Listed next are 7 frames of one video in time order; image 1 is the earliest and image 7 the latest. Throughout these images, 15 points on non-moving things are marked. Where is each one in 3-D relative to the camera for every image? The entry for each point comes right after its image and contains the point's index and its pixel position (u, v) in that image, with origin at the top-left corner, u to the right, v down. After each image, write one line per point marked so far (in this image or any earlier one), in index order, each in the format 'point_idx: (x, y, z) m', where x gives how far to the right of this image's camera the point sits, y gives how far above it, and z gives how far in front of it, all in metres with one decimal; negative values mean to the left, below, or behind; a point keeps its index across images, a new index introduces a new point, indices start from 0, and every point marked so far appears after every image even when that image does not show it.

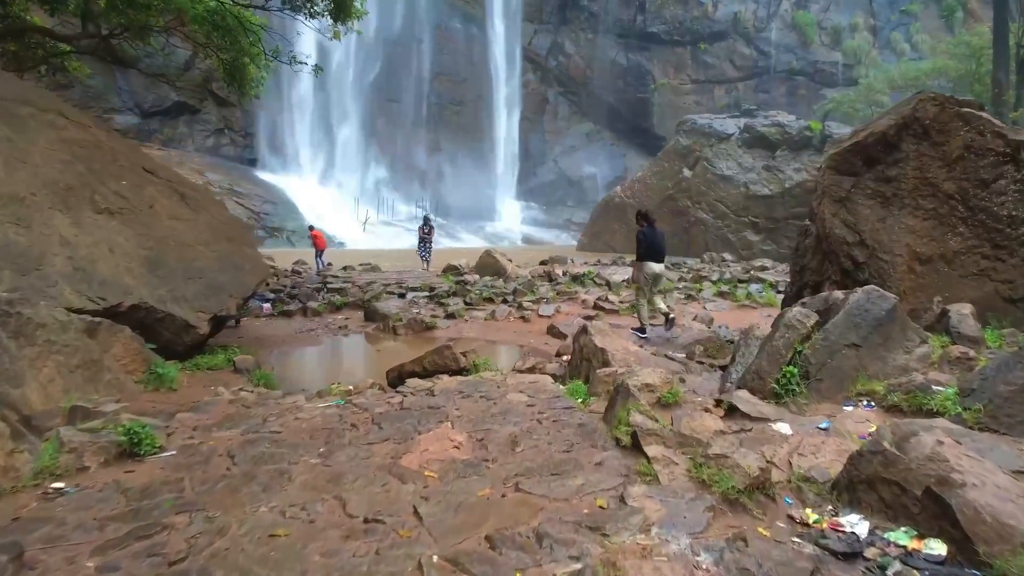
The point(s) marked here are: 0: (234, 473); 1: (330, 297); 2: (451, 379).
0: (-0.8, -0.5, +2.0) m
1: (-2.1, -0.1, +7.8) m
2: (-0.3, -0.4, +3.1) m
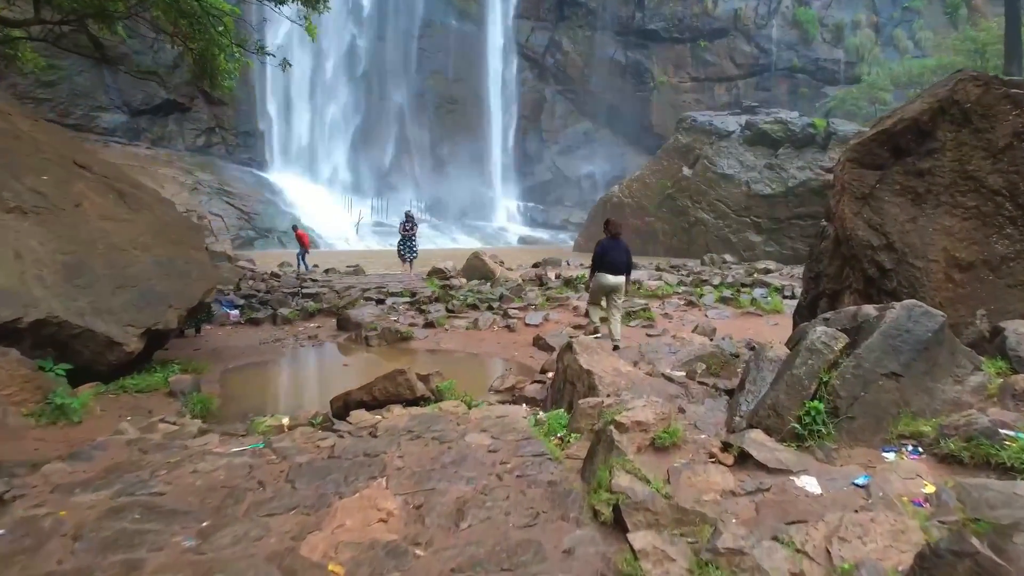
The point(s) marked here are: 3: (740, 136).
0: (-0.9, -0.6, +1.4) m
1: (-2.3, -0.2, +7.3) m
2: (-0.4, -0.5, +2.6) m
3: (+5.7, +3.8, +16.7) m
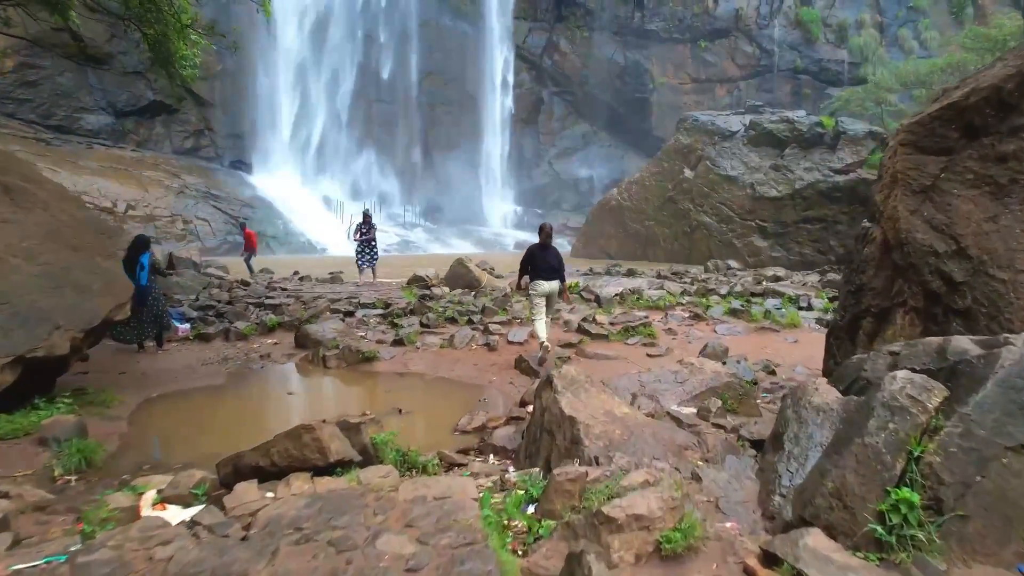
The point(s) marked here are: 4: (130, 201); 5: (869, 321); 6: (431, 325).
0: (-1.1, -0.7, +0.7) m
1: (-2.4, -0.3, +6.5) m
2: (-0.6, -0.6, +1.8) m
3: (+5.5, +3.6, +15.9) m
4: (-9.9, +2.4, +18.0) m
5: (+1.6, -0.1, +3.1) m
6: (-0.7, -0.3, +5.8) m
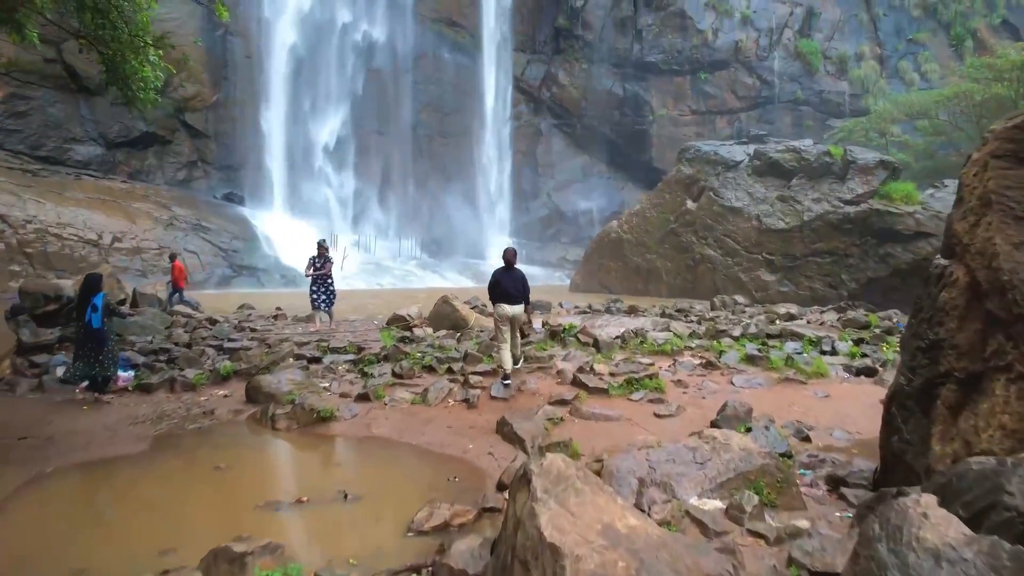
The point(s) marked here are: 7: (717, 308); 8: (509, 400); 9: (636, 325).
0: (-1.2, -0.7, -0.1) m
1: (-2.5, -0.6, +5.8) m
2: (-0.7, -0.7, +1.1) m
3: (+5.4, +2.8, +15.3) m
4: (-10.0, +1.4, +17.3) m
5: (+1.5, -0.3, +2.3) m
6: (-0.8, -0.7, +5.1) m
7: (+3.3, -0.3, +10.7) m
8: (0.0, -0.7, +4.4) m
9: (+1.4, -0.4, +7.5) m
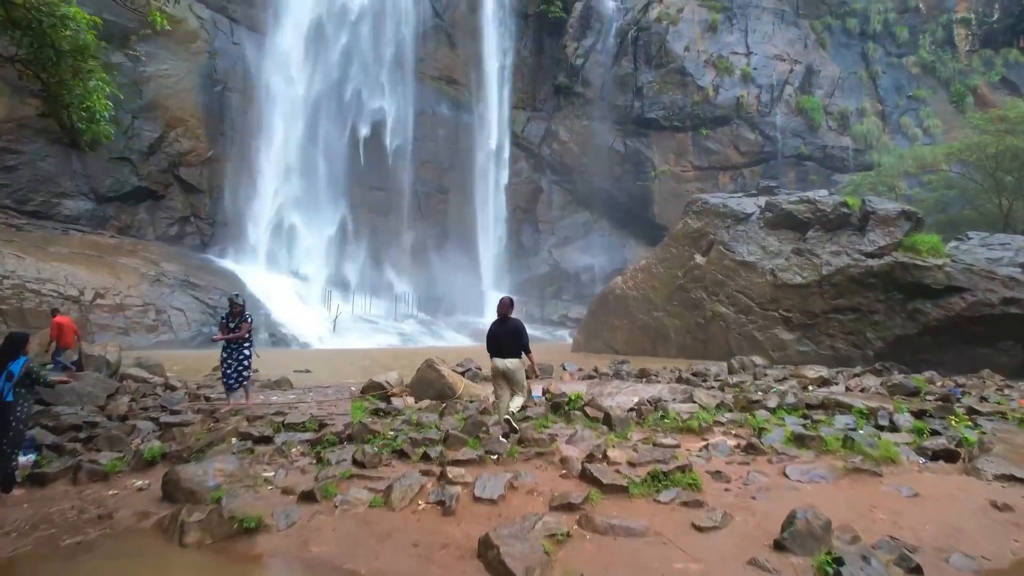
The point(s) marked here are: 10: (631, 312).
0: (-1.3, -0.7, -1.1) m
1: (-2.6, -1.1, +4.7) m
2: (-0.7, -0.7, 0.0) m
3: (+5.4, +1.5, +14.5) m
4: (-10.0, 0.0, +16.4) m
5: (+1.5, -0.5, +1.3) m
6: (-0.9, -1.0, +4.0) m
7: (+3.2, -1.2, +9.6) m
8: (-0.1, -1.1, +3.3) m
9: (+1.3, -1.0, +6.4) m
10: (+2.7, -0.6, +15.4) m
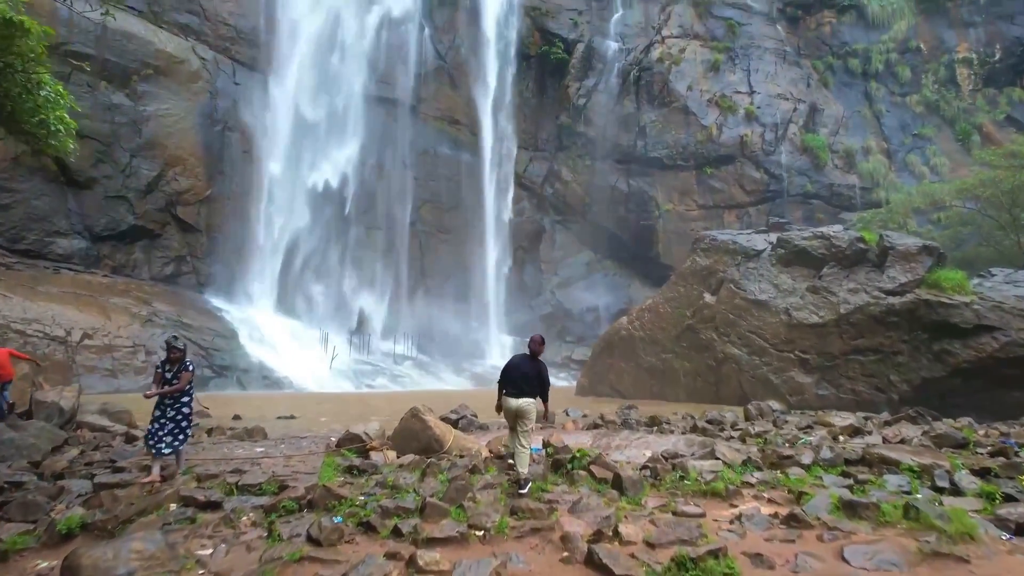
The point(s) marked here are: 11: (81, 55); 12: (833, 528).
0: (-1.3, -0.6, -1.8) m
1: (-2.6, -1.3, +4.0) m
2: (-0.8, -0.7, -0.7) m
3: (+5.4, +0.7, +13.9) m
4: (-10.0, -1.0, +15.8) m
5: (+1.4, -0.5, +0.6) m
6: (-0.9, -1.2, +3.3) m
7: (+3.2, -1.7, +8.8) m
8: (-0.1, -1.2, +2.6) m
9: (+1.3, -1.3, +5.7) m
10: (+2.7, -1.4, +14.6) m
11: (-12.3, +6.6, +19.4) m
12: (+1.6, -1.2, +3.4) m
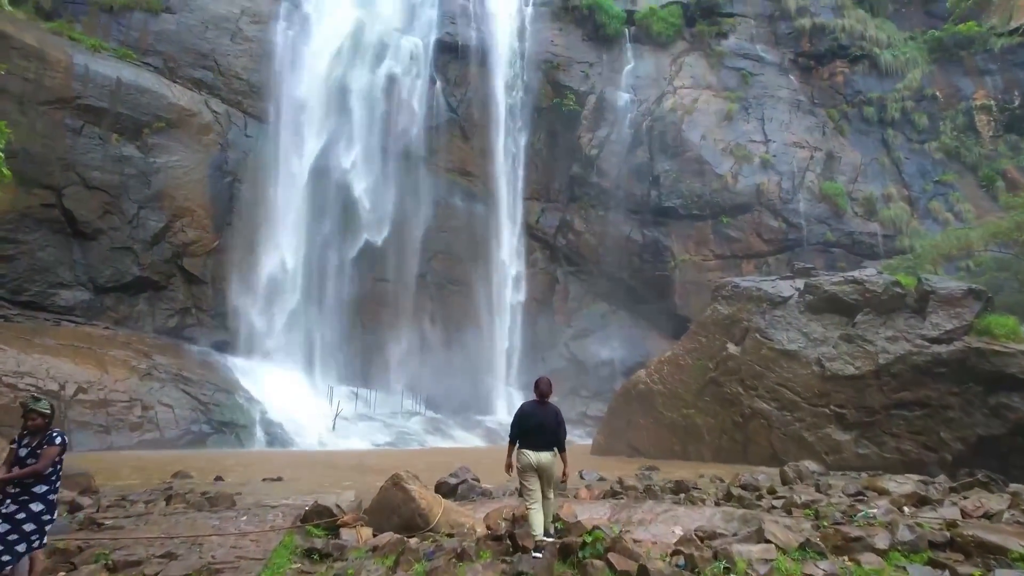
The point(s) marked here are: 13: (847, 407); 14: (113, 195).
0: (-1.5, -0.3, -2.7) m
1: (-2.6, -1.5, +3.1) m
2: (-0.9, -0.5, -1.6) m
3: (+5.6, -0.2, +12.9) m
4: (-9.8, -2.1, +15.0) m
5: (+1.3, -0.4, -0.3) m
6: (-1.0, -1.3, +2.3) m
7: (+3.3, -2.2, +7.8) m
8: (-0.2, -1.2, +1.6) m
9: (+1.3, -1.6, +4.7) m
10: (+2.9, -2.4, +13.6) m
11: (-12.0, +5.1, +19.2) m
12: (+1.6, -1.3, +2.5) m
13: (+5.7, -2.0, +11.3) m
14: (-11.4, +2.7, +19.2) m
